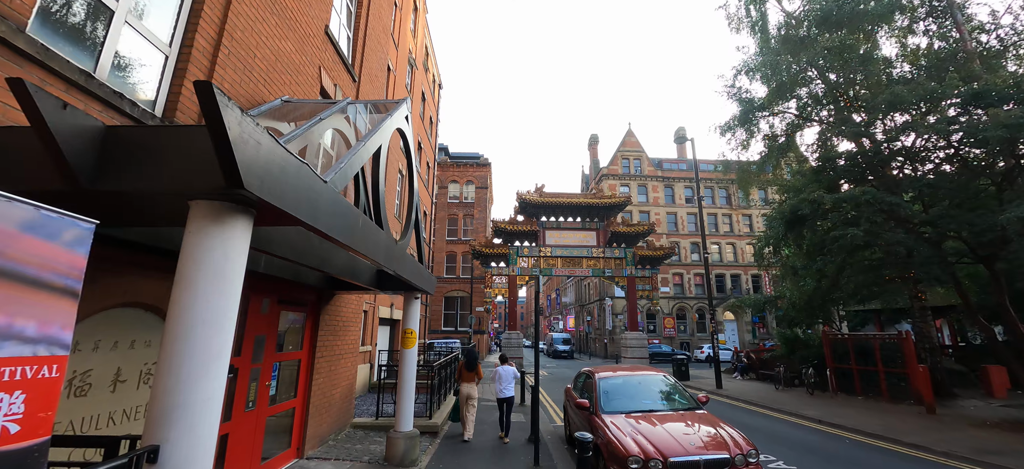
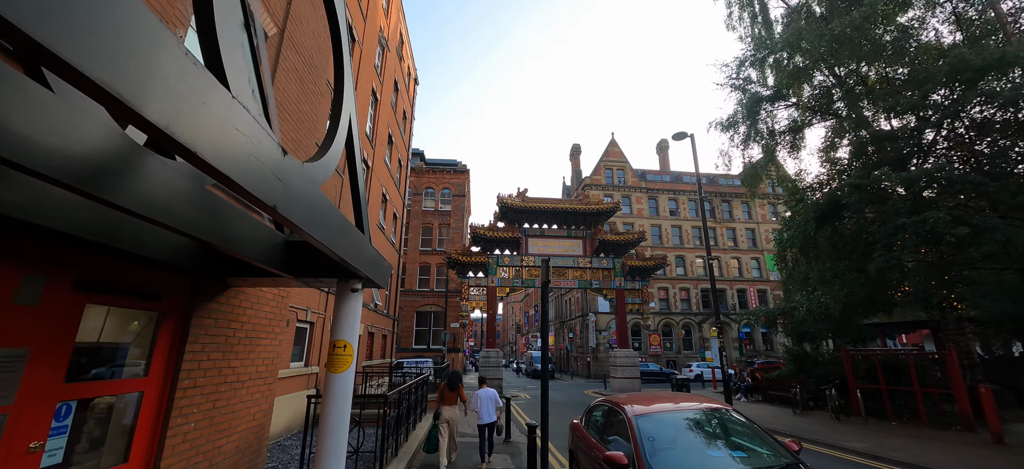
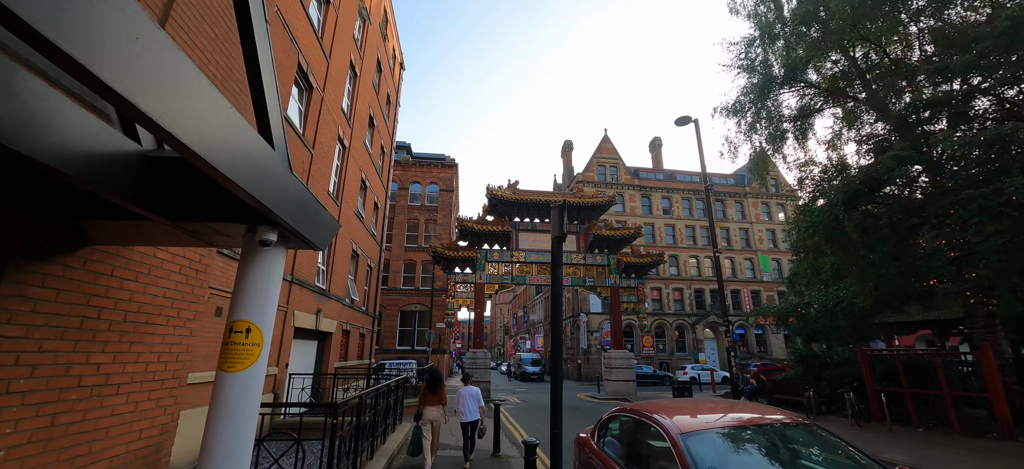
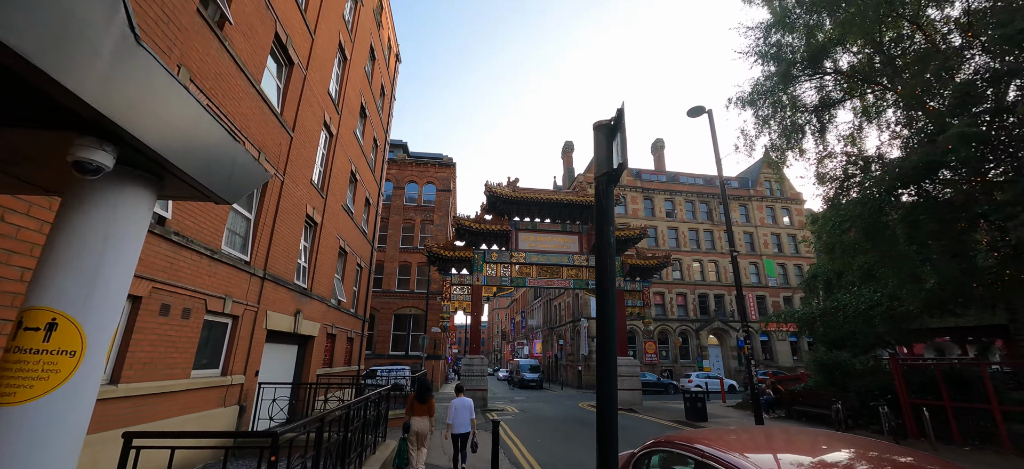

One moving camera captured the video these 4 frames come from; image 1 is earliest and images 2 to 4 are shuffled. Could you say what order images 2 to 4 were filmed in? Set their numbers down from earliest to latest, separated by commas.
2, 3, 4
